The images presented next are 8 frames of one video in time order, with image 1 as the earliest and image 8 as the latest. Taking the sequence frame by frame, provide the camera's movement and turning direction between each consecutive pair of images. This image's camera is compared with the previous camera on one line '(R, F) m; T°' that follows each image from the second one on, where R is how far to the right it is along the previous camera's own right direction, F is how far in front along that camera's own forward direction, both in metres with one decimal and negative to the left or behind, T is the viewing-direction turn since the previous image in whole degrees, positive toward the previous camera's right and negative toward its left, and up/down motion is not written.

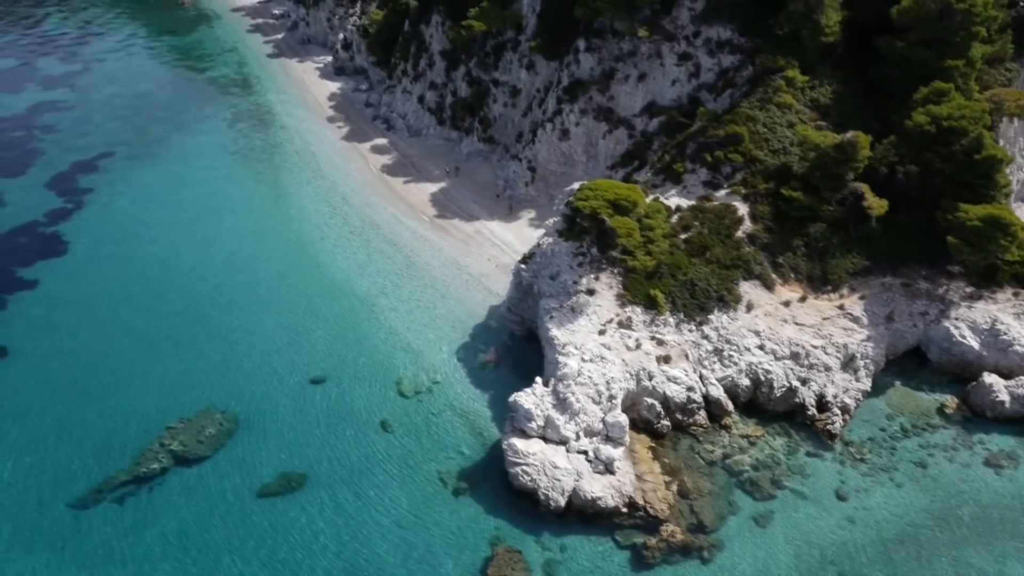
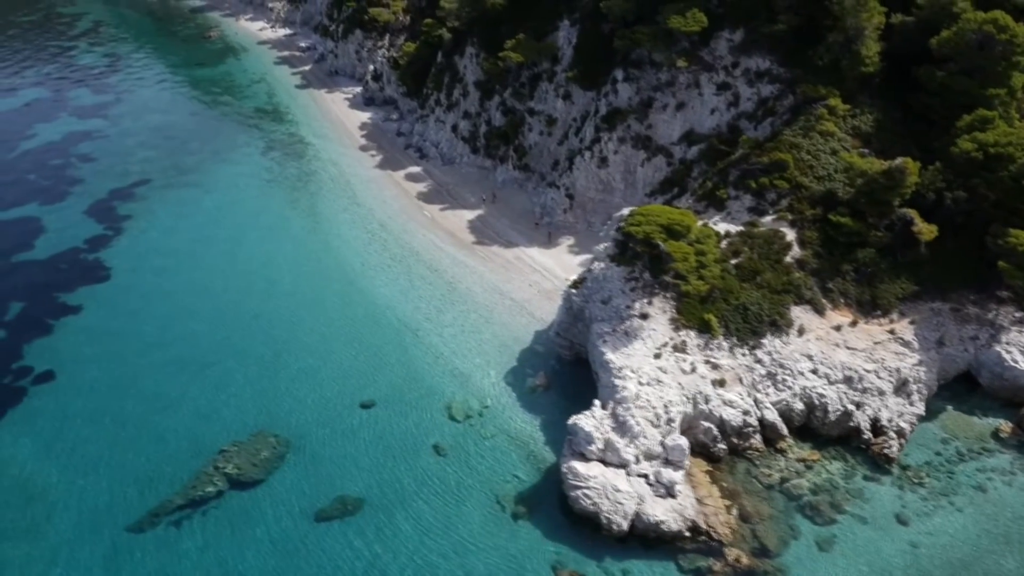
(-2.0, -0.3) m; 0°
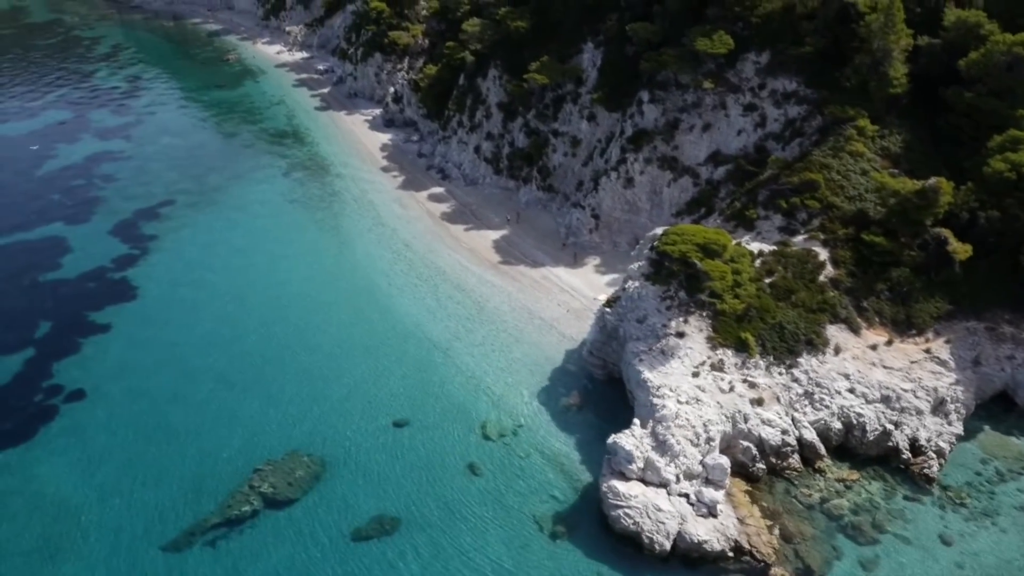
(-1.3, -0.1) m; 0°
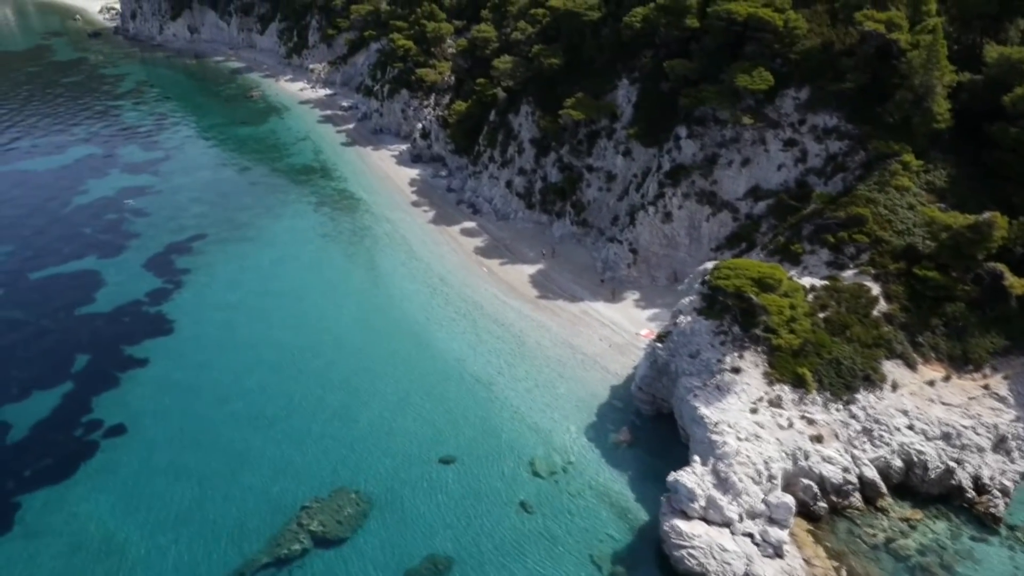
(-1.9, +0.2) m; 0°
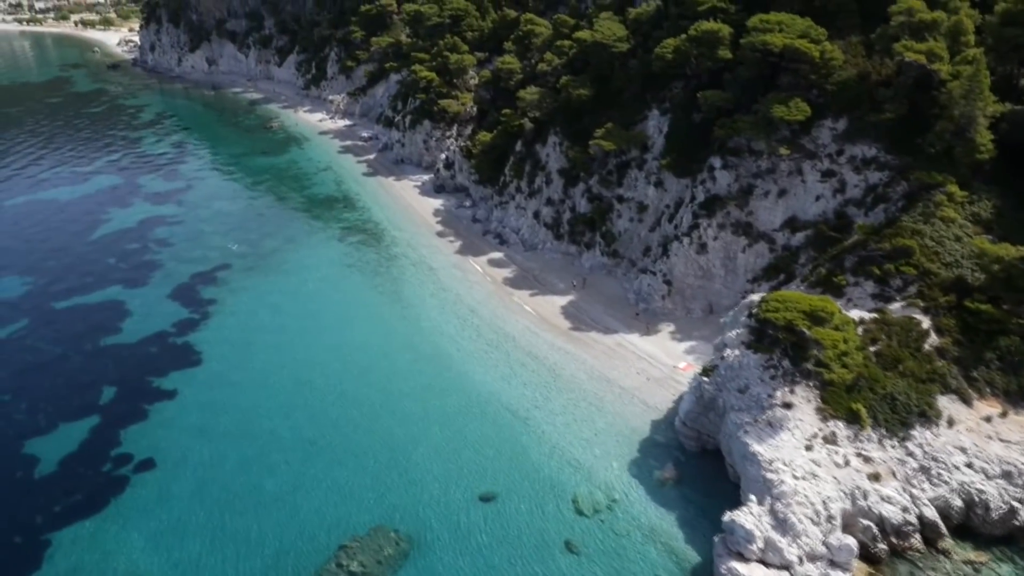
(-1.5, +0.6) m; 0°
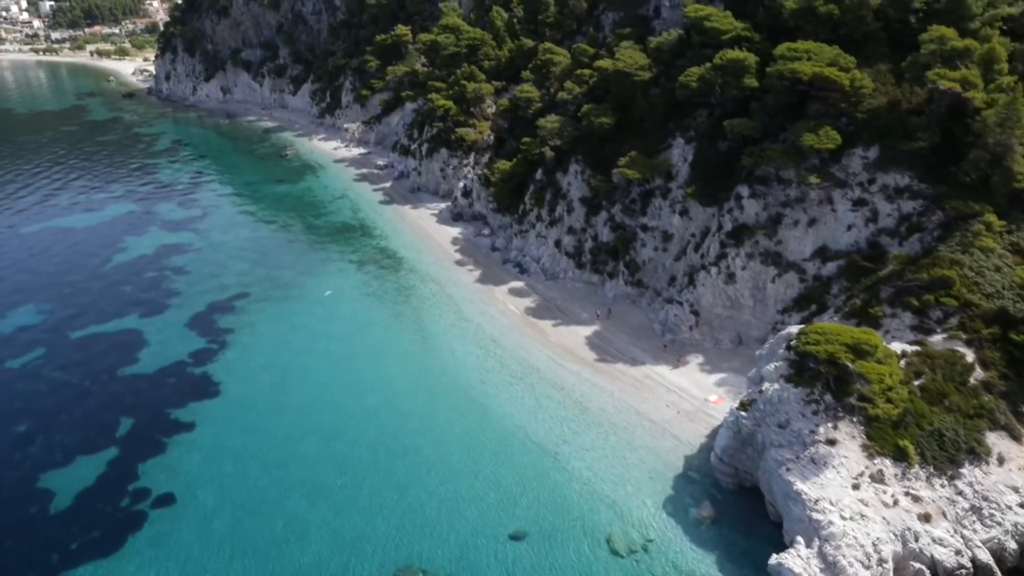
(-1.0, +0.7) m; 0°
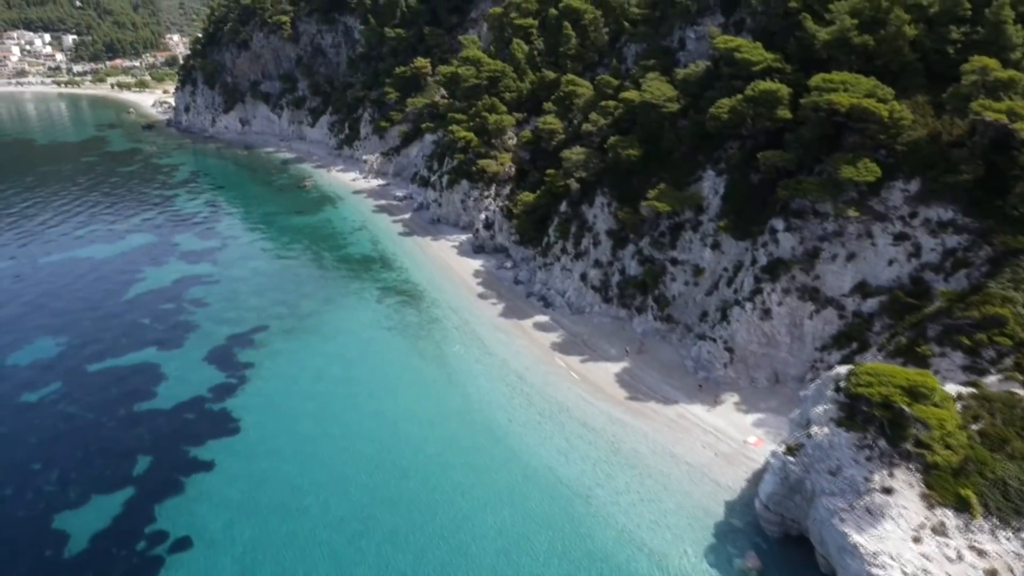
(-0.9, +1.1) m; -1°
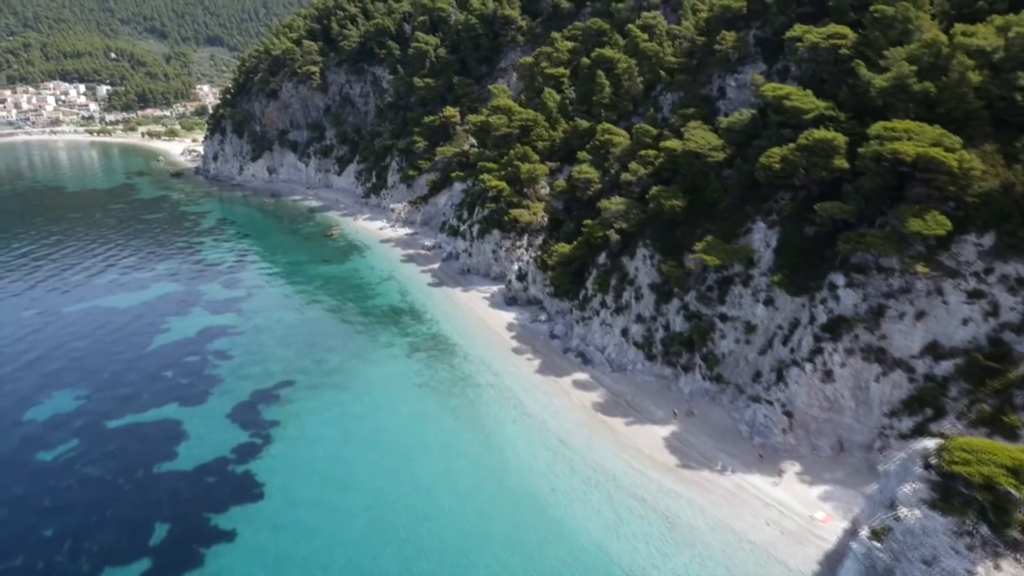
(-1.2, +2.1) m; -1°
